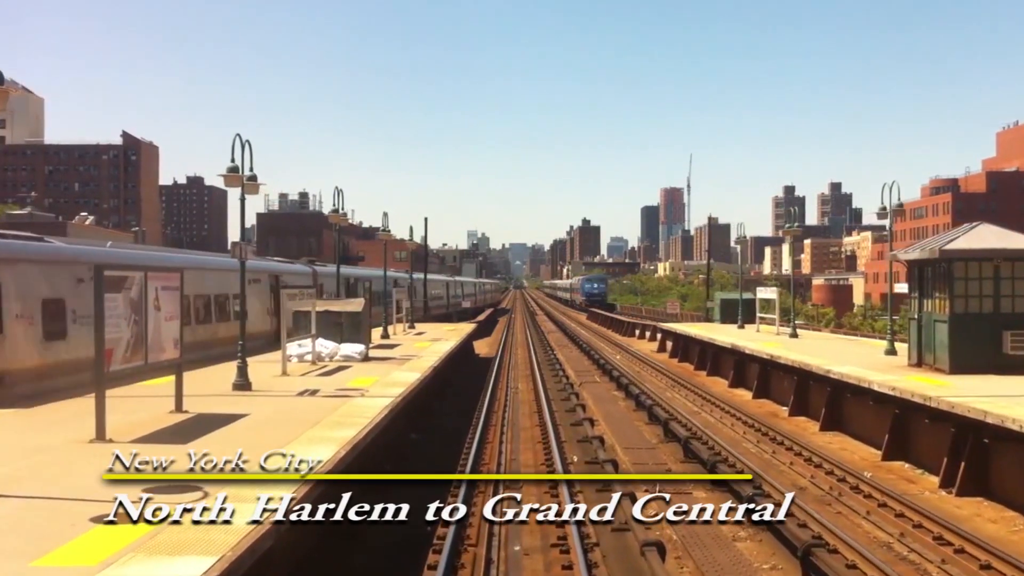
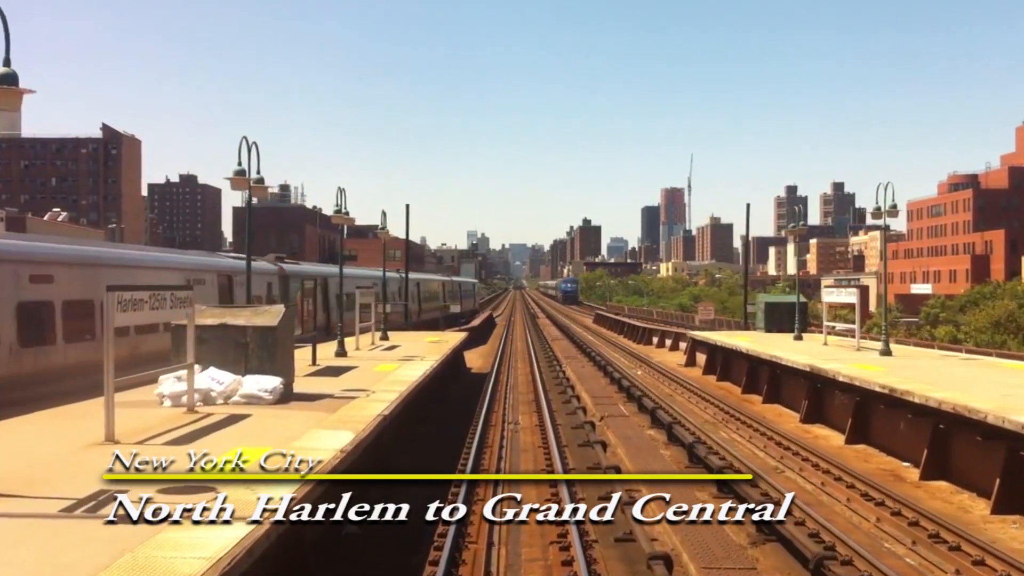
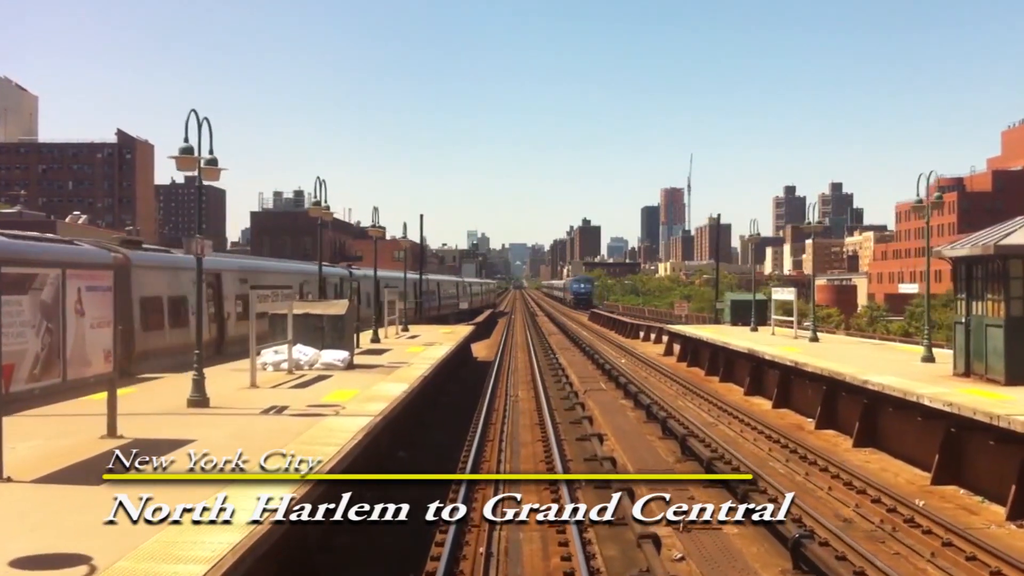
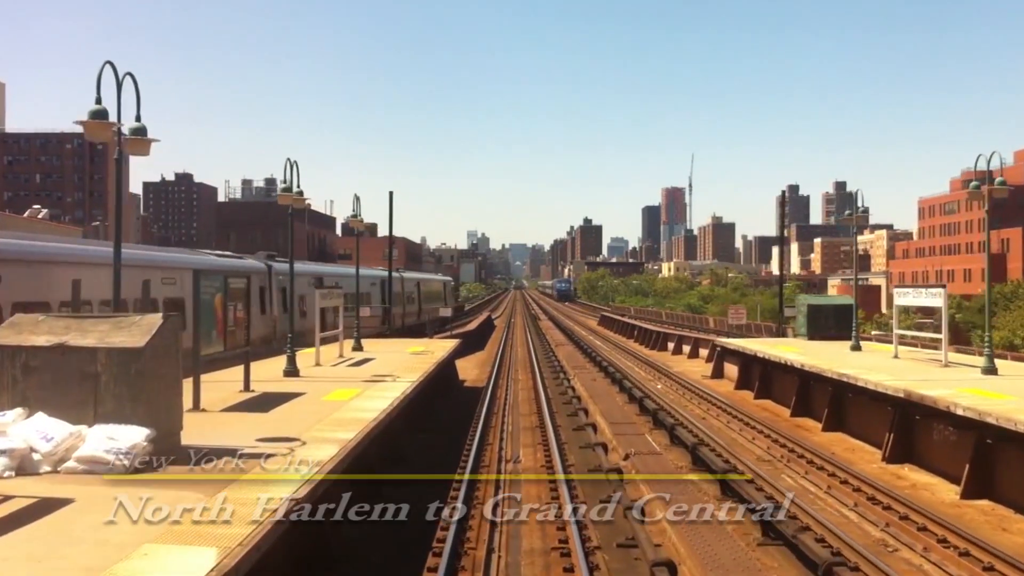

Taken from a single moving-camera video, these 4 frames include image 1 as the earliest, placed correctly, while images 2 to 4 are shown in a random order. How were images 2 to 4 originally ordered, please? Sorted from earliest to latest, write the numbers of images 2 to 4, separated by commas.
3, 2, 4
